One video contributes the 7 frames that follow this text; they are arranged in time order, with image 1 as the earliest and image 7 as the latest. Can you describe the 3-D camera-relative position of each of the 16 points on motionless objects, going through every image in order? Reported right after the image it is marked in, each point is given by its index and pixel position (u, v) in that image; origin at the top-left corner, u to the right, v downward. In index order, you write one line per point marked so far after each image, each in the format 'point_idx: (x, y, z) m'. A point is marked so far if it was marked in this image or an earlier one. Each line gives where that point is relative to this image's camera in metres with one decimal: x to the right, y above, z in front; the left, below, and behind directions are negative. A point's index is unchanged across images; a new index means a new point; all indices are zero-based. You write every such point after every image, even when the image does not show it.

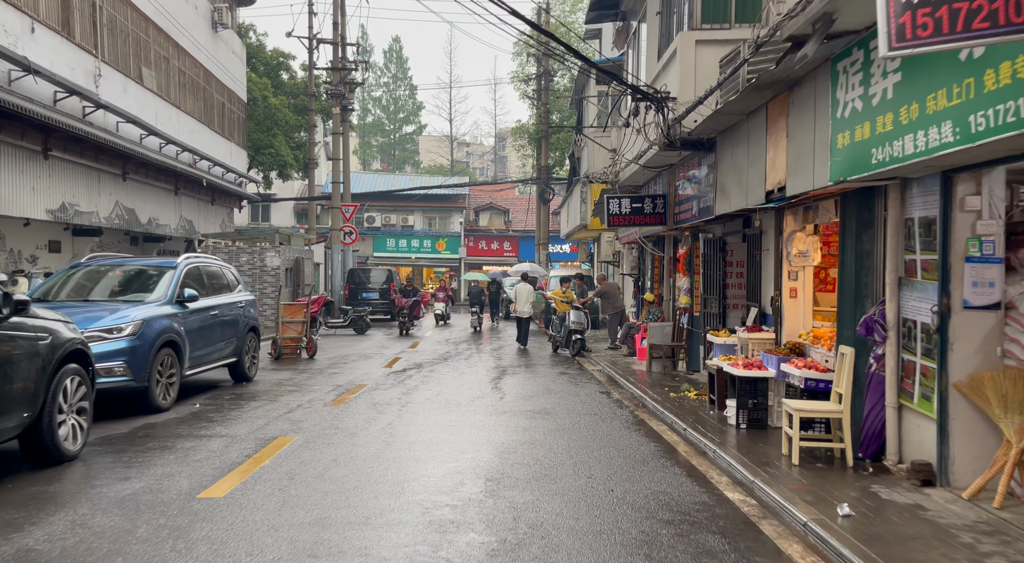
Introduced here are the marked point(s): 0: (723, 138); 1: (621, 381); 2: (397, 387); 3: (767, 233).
0: (+2.4, +1.7, +10.4) m
1: (+1.6, -1.5, +13.3) m
2: (-1.6, -1.4, +12.1) m
3: (+3.0, +0.6, +10.4) m
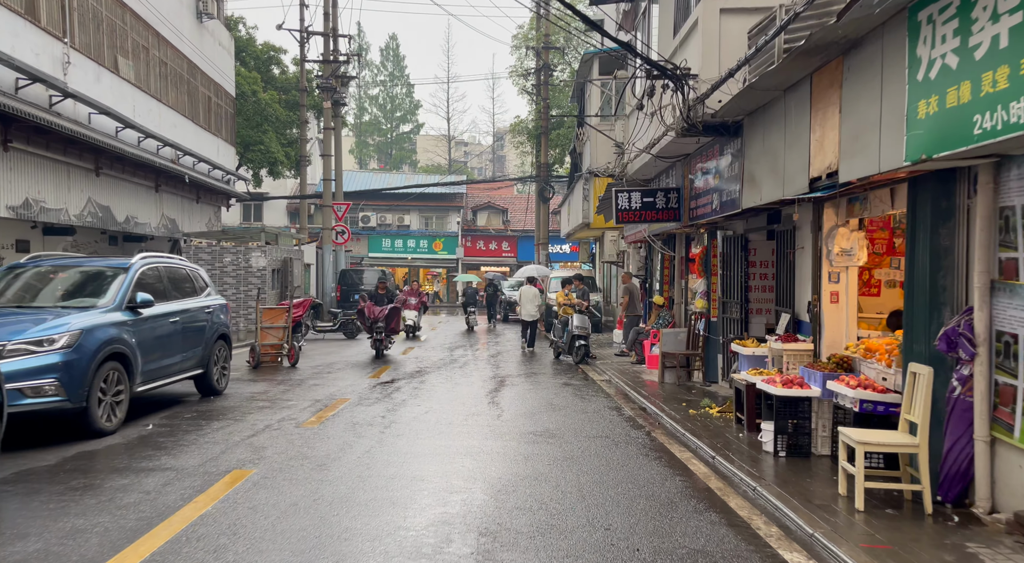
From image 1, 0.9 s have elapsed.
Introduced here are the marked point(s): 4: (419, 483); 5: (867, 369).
0: (+2.4, +1.6, +9.1) m
1: (+1.6, -1.5, +12.0) m
2: (-1.6, -1.5, +10.8) m
3: (+3.0, +0.5, +9.1) m
4: (-0.7, -1.4, +6.4) m
5: (+2.9, -0.7, +7.2) m
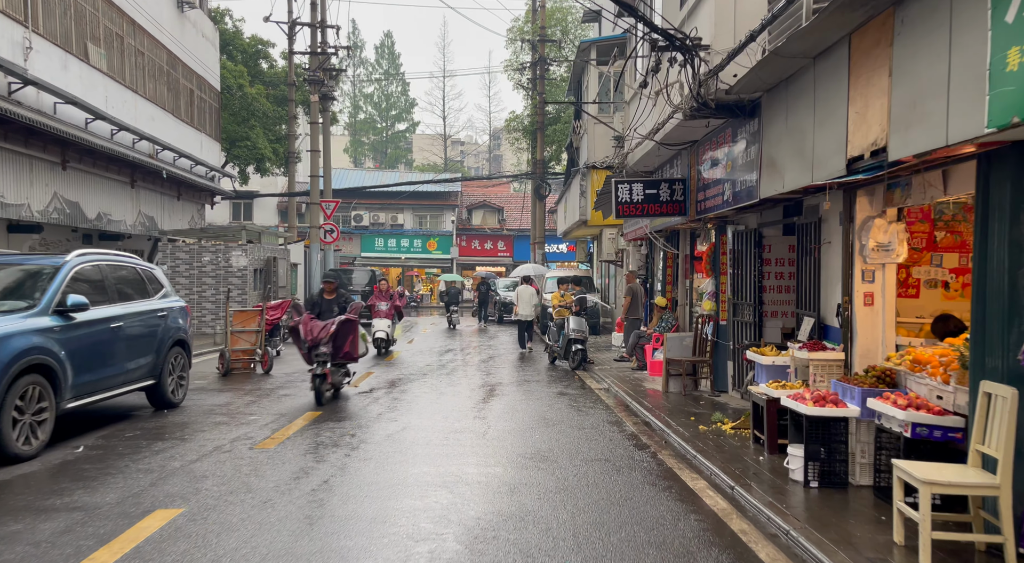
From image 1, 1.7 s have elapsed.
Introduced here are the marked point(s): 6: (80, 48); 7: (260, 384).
0: (+2.3, +1.6, +8.0) m
1: (+1.5, -1.5, +10.9) m
2: (-1.7, -1.5, +9.7) m
3: (+2.9, +0.5, +8.0) m
4: (-0.8, -1.4, +5.2) m
5: (+2.8, -0.7, +6.1) m
6: (-9.6, +5.2, +19.6) m
7: (-3.7, -1.5, +13.1) m
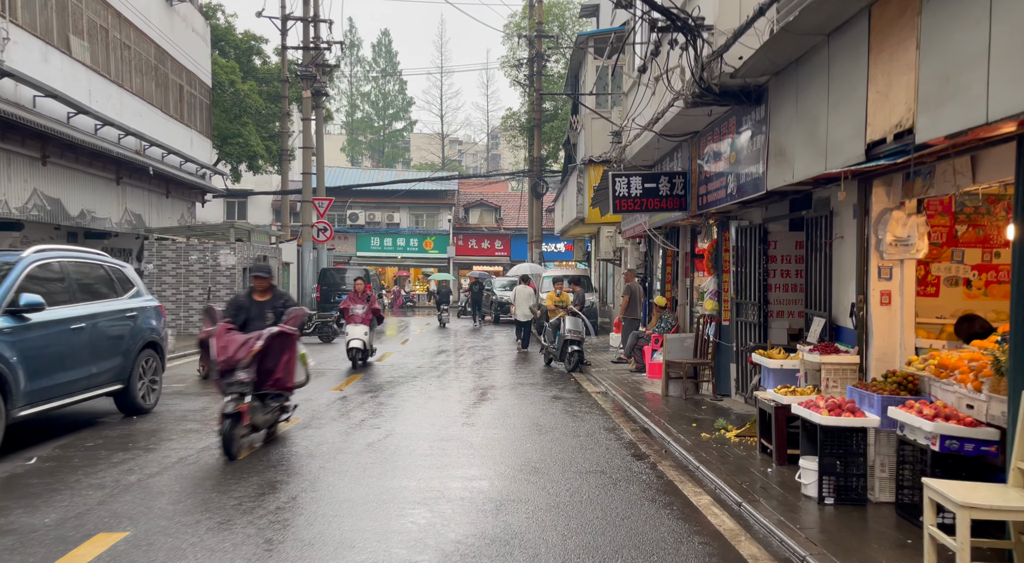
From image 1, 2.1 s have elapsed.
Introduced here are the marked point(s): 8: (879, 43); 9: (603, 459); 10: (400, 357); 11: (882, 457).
0: (+2.2, +1.7, +7.4) m
1: (+1.4, -1.5, +10.3) m
2: (-1.8, -1.5, +9.1) m
3: (+2.8, +0.6, +7.5) m
4: (-0.9, -1.4, +4.7) m
5: (+2.7, -0.7, +5.6) m
6: (-9.7, +5.2, +19.1) m
7: (-3.8, -1.5, +12.5) m
8: (+2.2, +1.4, +5.3) m
9: (+0.8, -1.5, +7.4) m
10: (-2.2, -1.5, +17.4) m
11: (+2.4, -1.2, +5.8) m
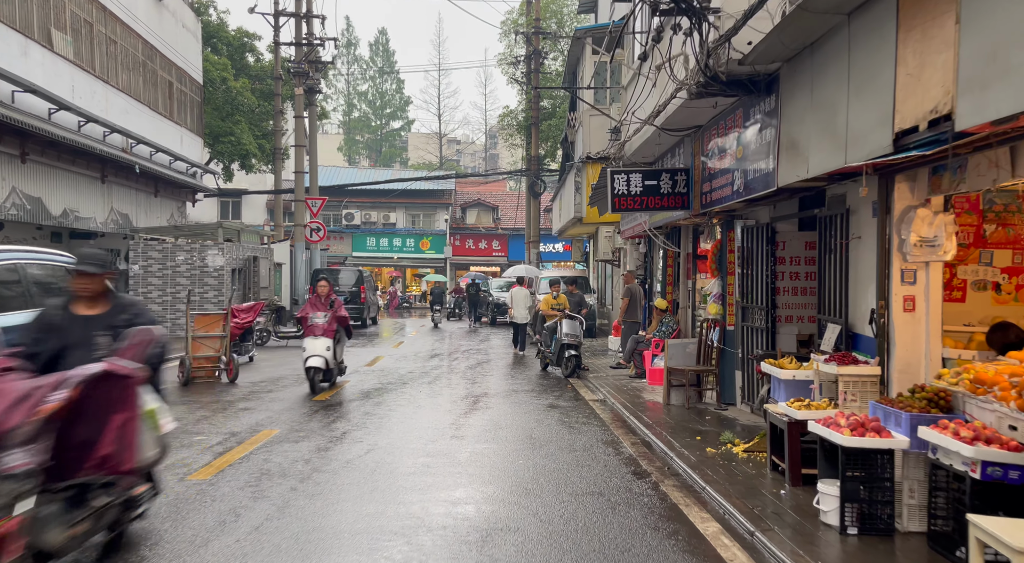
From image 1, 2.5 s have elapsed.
0: (+2.1, +1.6, +6.8) m
1: (+1.3, -1.5, +9.7) m
2: (-1.9, -1.5, +8.6) m
3: (+2.7, +0.5, +6.9) m
4: (-0.9, -1.5, +4.1) m
5: (+2.6, -0.7, +5.0) m
6: (-9.8, +5.2, +18.5) m
7: (-3.9, -1.5, +11.9) m
8: (+2.1, +1.4, +4.7) m
9: (+0.7, -1.5, +6.8) m
10: (-2.3, -1.5, +16.8) m
11: (+2.3, -1.2, +5.2) m
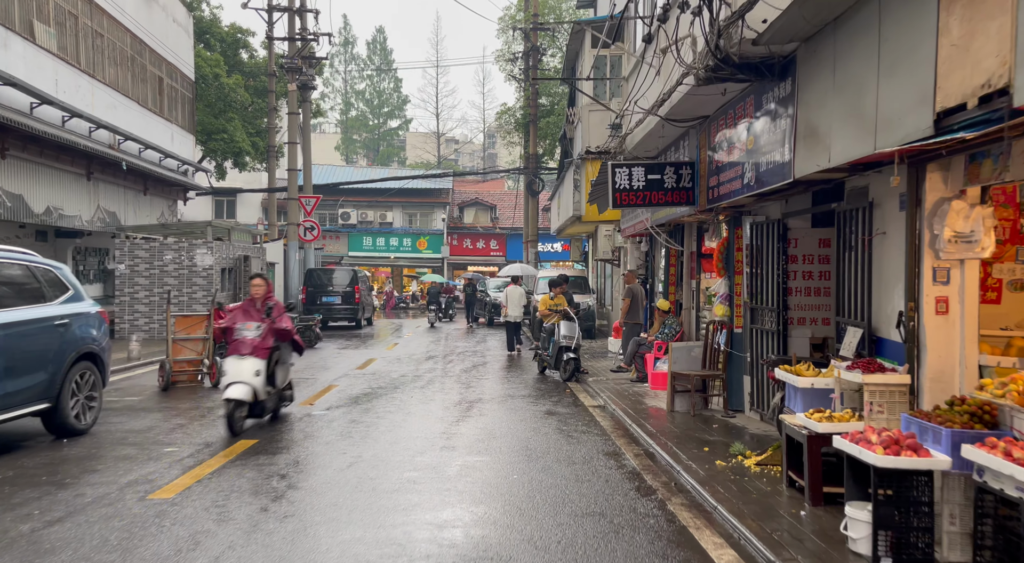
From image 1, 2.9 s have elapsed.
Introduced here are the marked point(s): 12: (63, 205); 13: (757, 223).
0: (+2.1, +1.6, +6.3) m
1: (+1.3, -1.5, +9.2) m
2: (-1.9, -1.5, +8.0) m
3: (+2.6, +0.5, +6.3) m
4: (-1.0, -1.5, +3.5) m
5: (+2.6, -0.7, +4.4) m
6: (-9.8, +5.2, +17.9) m
7: (-3.9, -1.5, +11.4) m
8: (+2.1, +1.4, +4.2) m
9: (+0.6, -1.5, +6.2) m
10: (-2.3, -1.5, +16.2) m
11: (+2.3, -1.2, +4.7) m
12: (-10.1, +1.7, +19.9) m
13: (+2.6, +0.6, +9.4) m
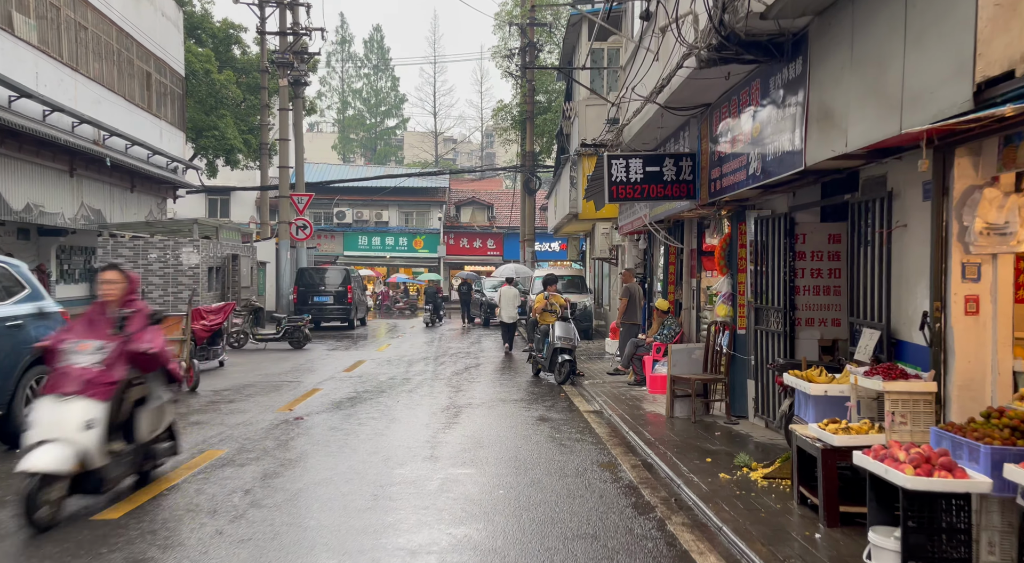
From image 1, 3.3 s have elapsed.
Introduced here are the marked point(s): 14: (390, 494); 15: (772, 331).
0: (+2.0, +1.7, +5.7) m
1: (+1.2, -1.5, +8.6) m
2: (-2.0, -1.5, +7.4) m
3: (+2.5, +0.5, +5.8) m
4: (-1.1, -1.4, +3.0) m
5: (+2.5, -0.7, +3.9) m
6: (-10.0, +5.2, +17.3) m
7: (-4.1, -1.5, +10.8) m
8: (+2.0, +1.4, +3.6) m
9: (+0.5, -1.5, +5.7) m
10: (-2.5, -1.5, +15.6) m
11: (+2.2, -1.2, +4.1) m
12: (-10.2, +1.7, +19.3) m
13: (+2.5, +0.6, +8.9) m
14: (-0.8, -1.5, +6.2) m
15: (+2.5, -0.5, +8.6) m
